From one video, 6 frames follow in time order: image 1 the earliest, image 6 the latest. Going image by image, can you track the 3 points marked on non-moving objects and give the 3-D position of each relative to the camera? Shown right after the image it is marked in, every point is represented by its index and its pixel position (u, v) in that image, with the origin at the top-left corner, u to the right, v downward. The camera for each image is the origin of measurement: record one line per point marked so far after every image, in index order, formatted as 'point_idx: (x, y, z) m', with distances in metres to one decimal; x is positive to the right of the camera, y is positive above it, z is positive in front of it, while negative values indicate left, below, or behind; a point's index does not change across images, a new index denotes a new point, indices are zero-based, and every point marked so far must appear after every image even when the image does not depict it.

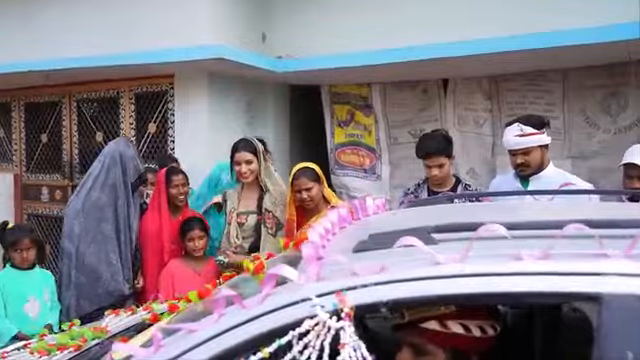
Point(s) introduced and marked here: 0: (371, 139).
0: (+0.7, +0.6, +7.2) m
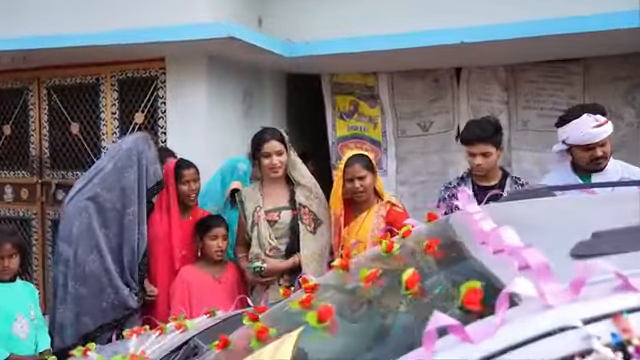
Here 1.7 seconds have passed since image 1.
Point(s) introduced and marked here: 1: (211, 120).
0: (+0.7, +0.6, +6.7) m
1: (-1.2, +0.7, +5.9) m
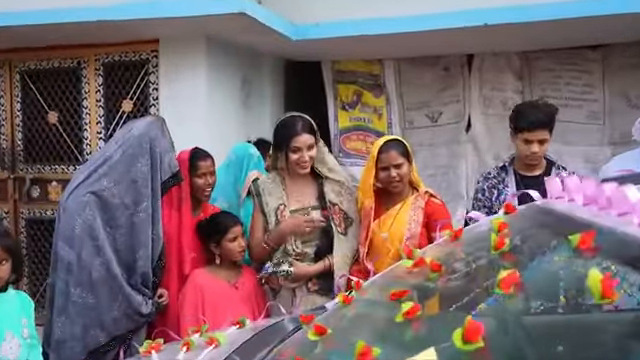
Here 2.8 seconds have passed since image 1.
0: (+0.7, +0.7, +6.3) m
1: (-1.2, +0.7, +5.4) m
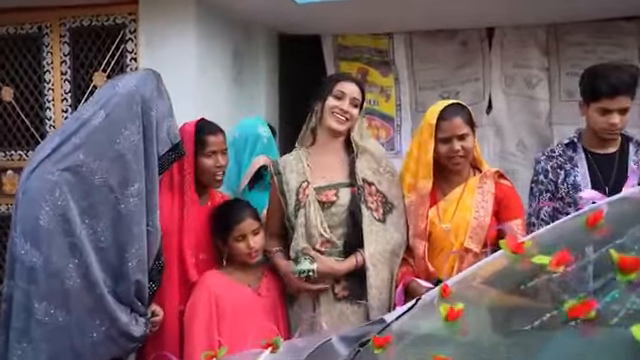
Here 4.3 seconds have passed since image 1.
0: (+0.8, +0.8, +5.6) m
1: (-1.1, +0.9, +4.6) m
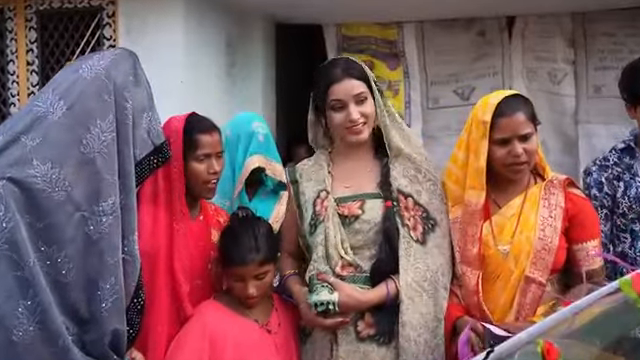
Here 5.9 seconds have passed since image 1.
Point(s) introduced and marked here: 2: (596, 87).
0: (+0.8, +0.8, +5.1) m
1: (-1.0, +0.8, +4.0) m
2: (+2.5, +0.8, +4.7) m
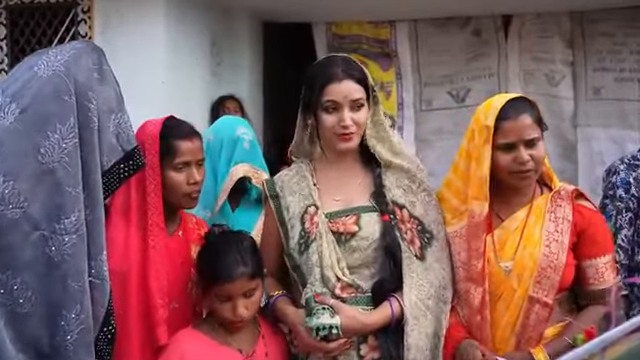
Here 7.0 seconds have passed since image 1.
0: (+0.7, +0.7, +4.9) m
1: (-1.1, +0.8, +3.8) m
2: (+2.4, +0.8, +4.5) m
